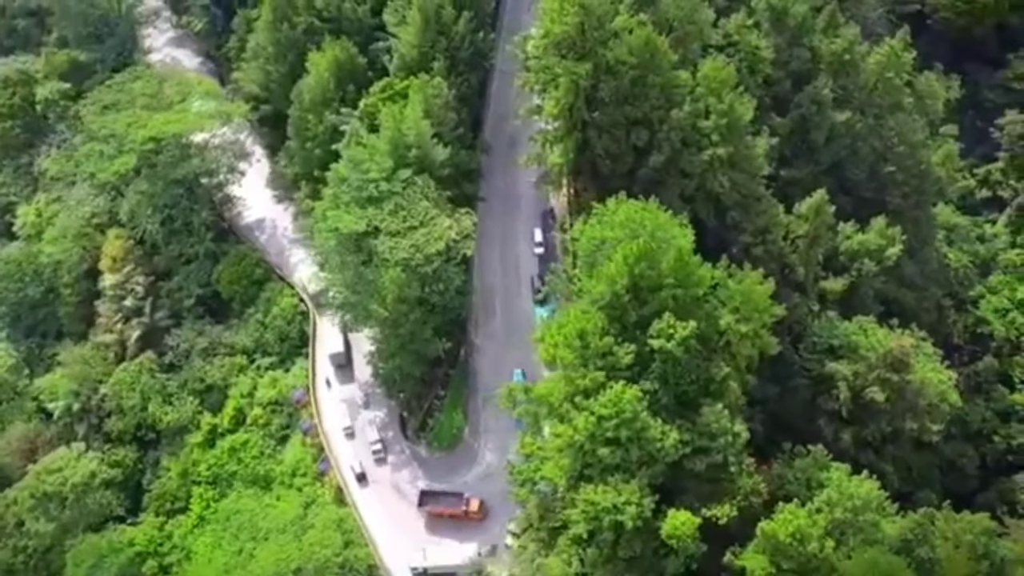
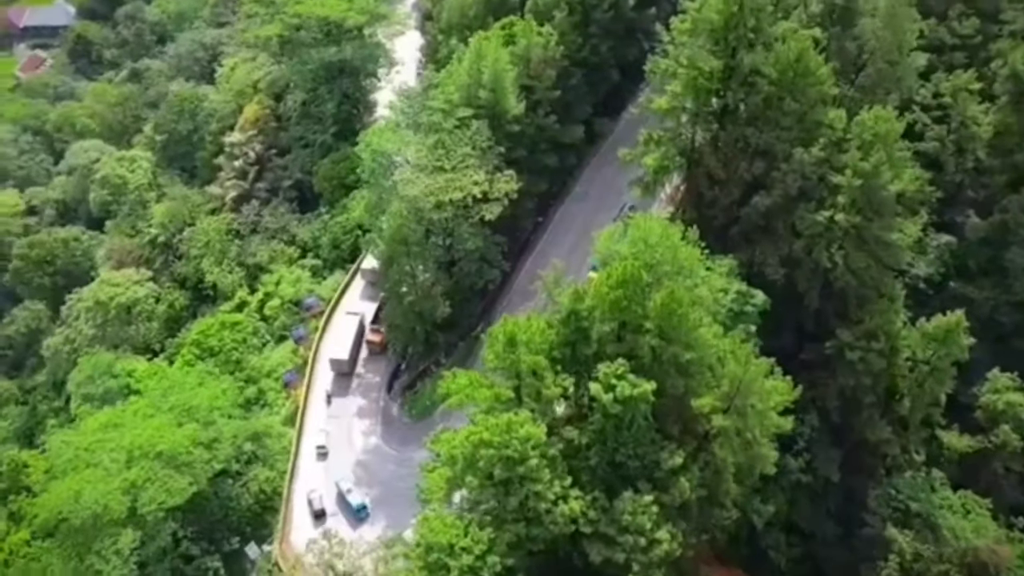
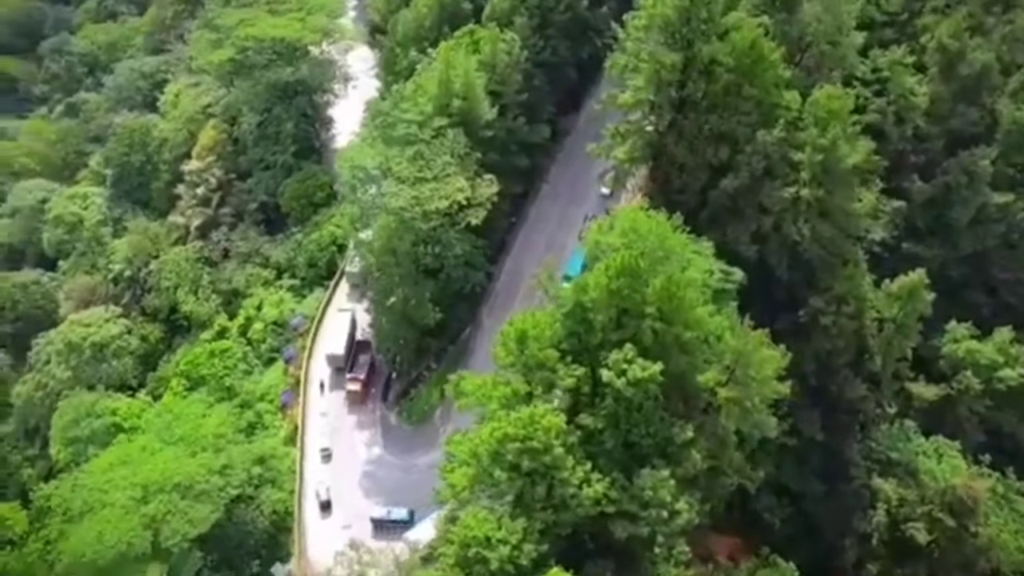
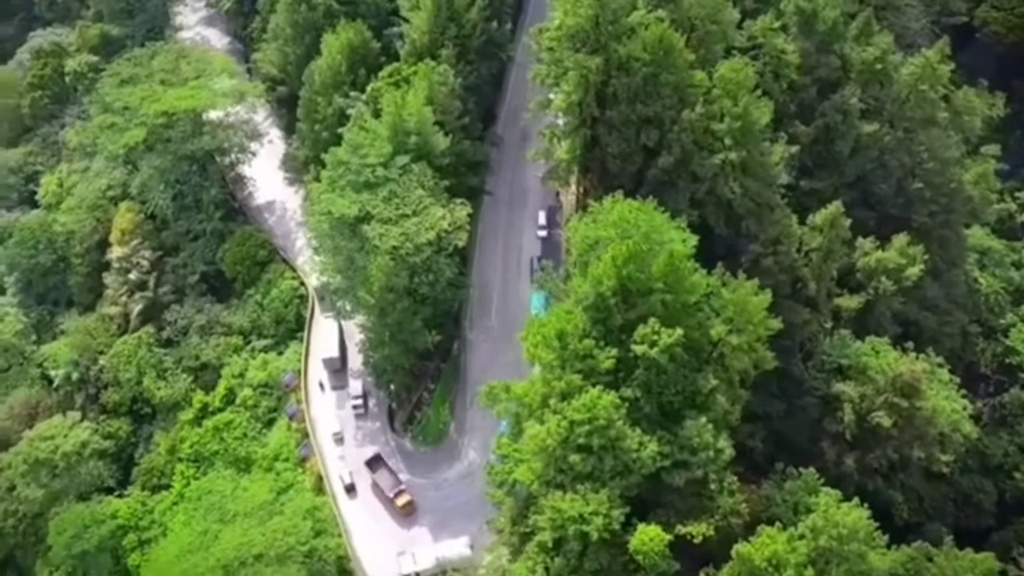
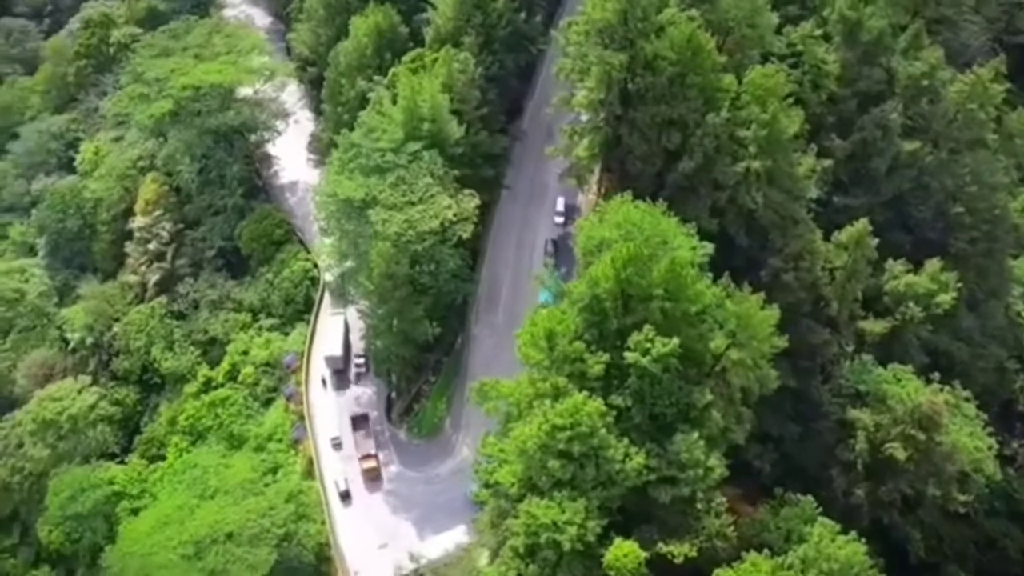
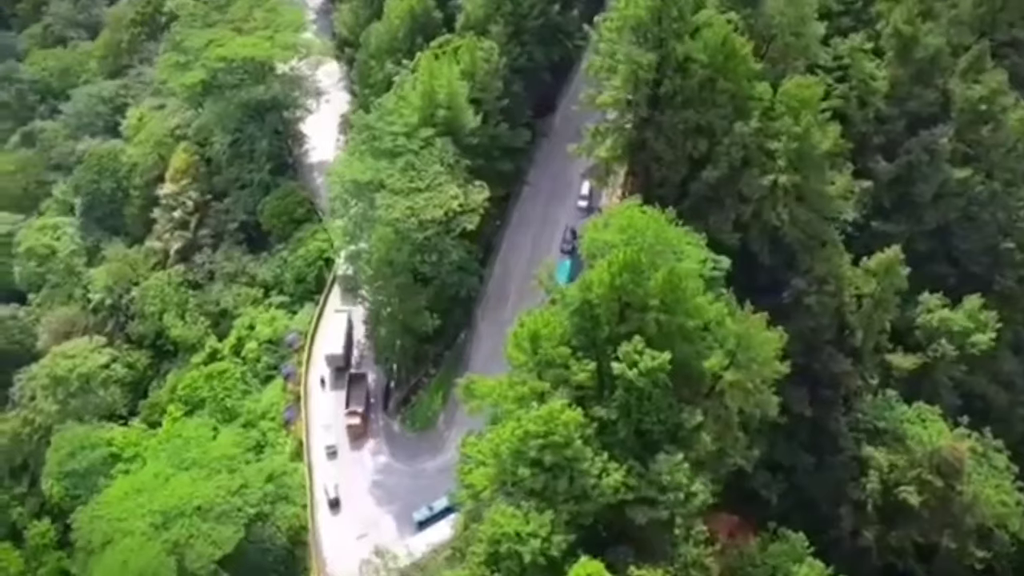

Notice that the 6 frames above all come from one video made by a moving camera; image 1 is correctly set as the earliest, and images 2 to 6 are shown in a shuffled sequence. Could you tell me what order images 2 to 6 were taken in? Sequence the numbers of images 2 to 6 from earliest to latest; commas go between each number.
4, 5, 6, 3, 2
